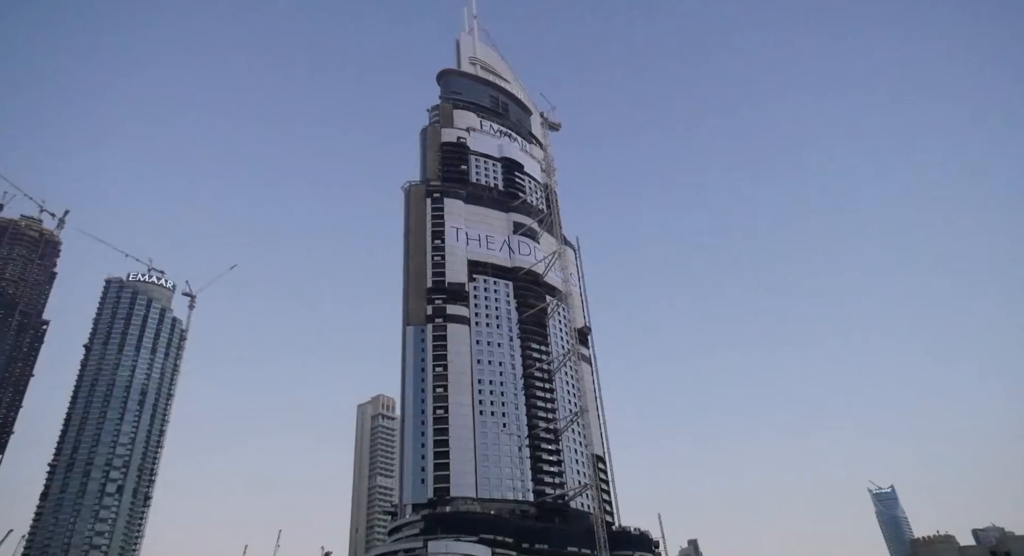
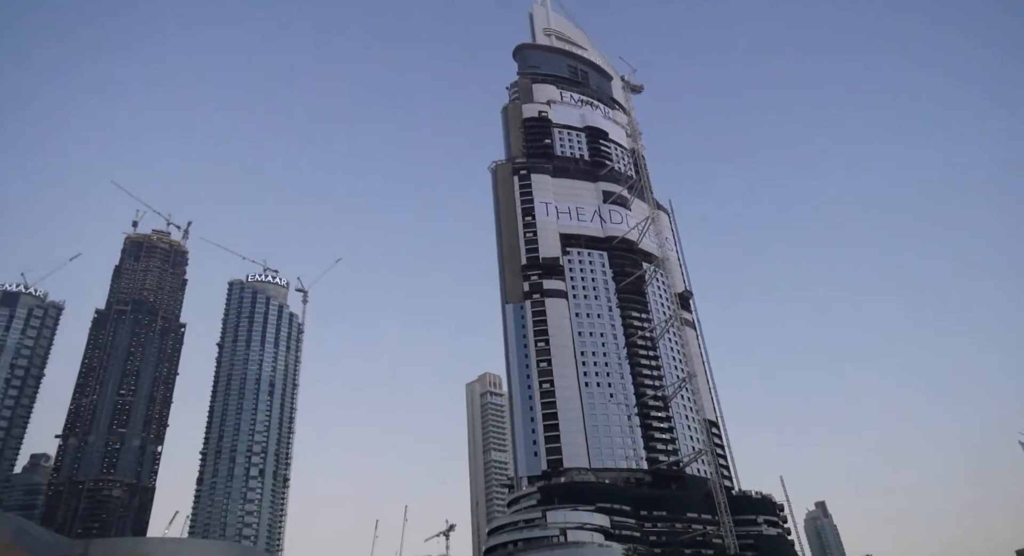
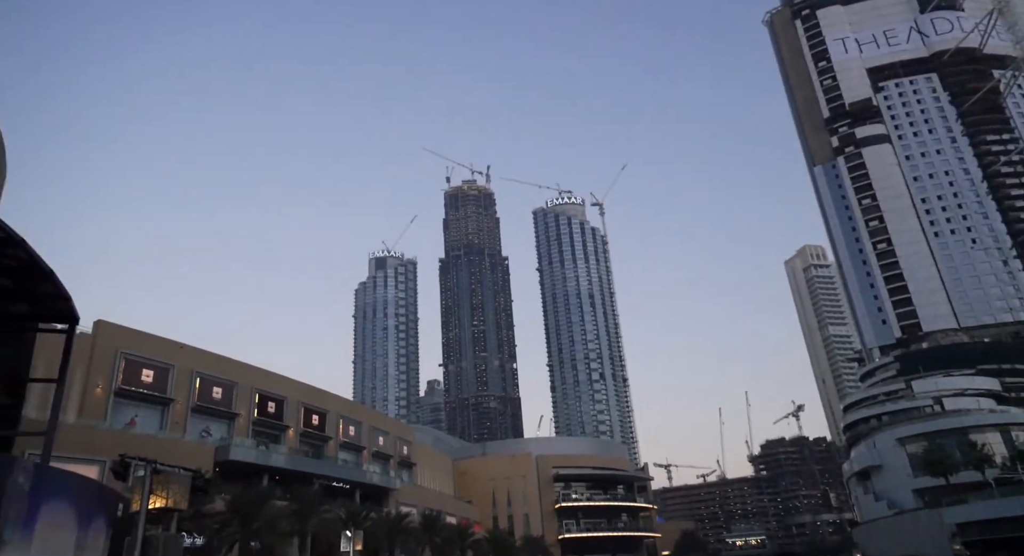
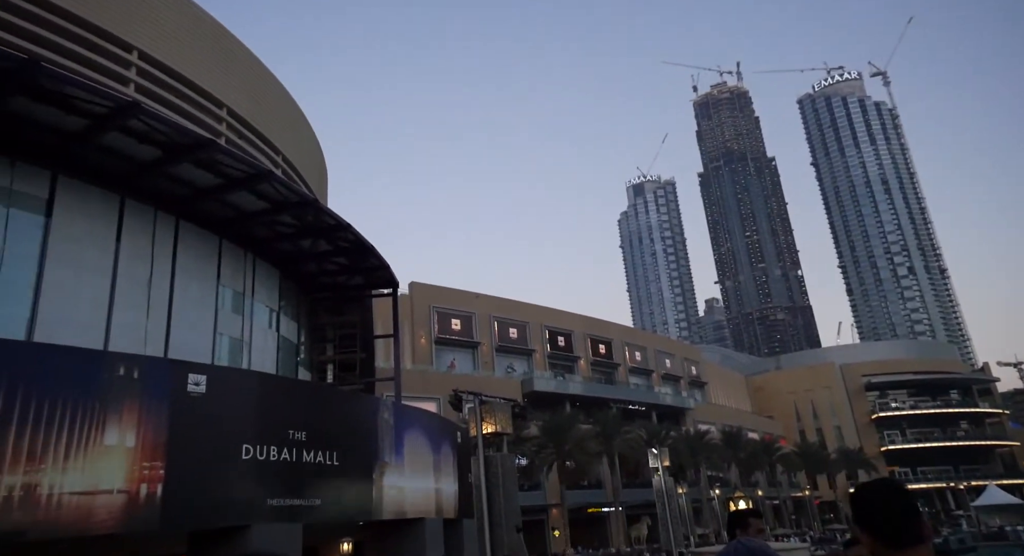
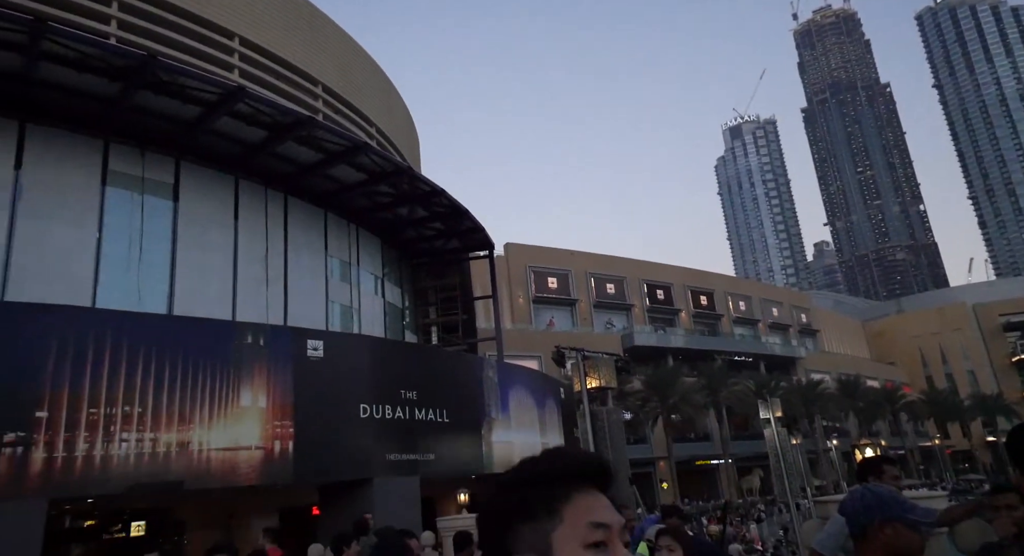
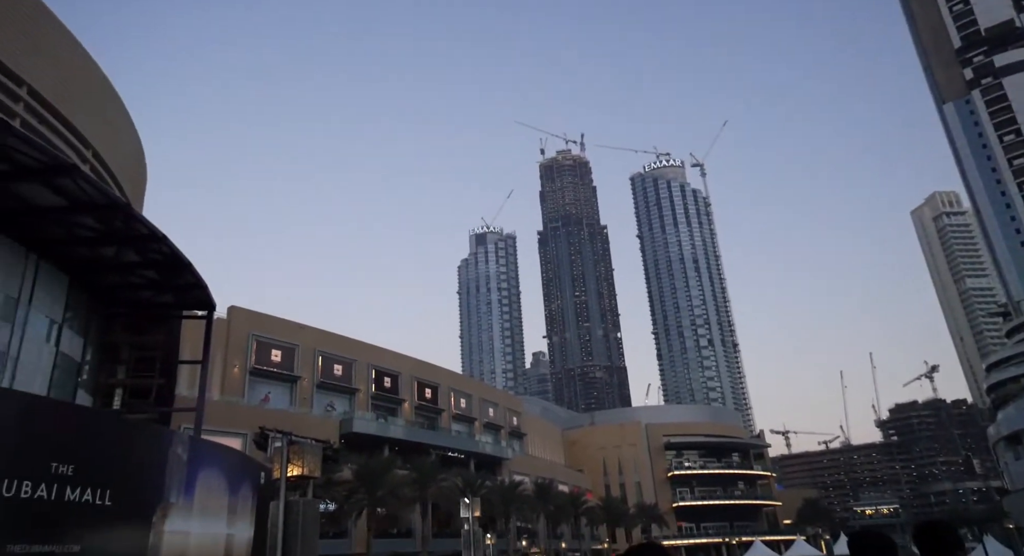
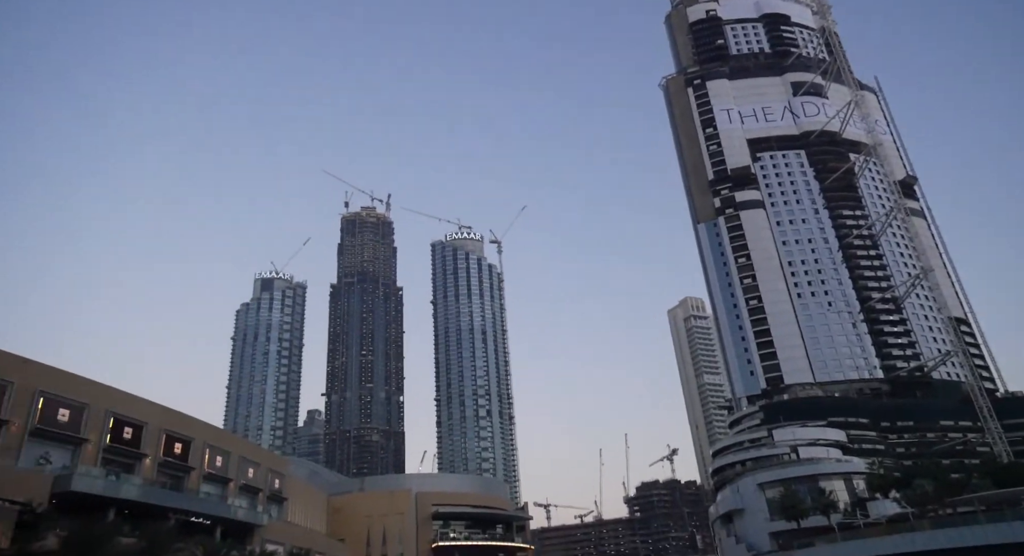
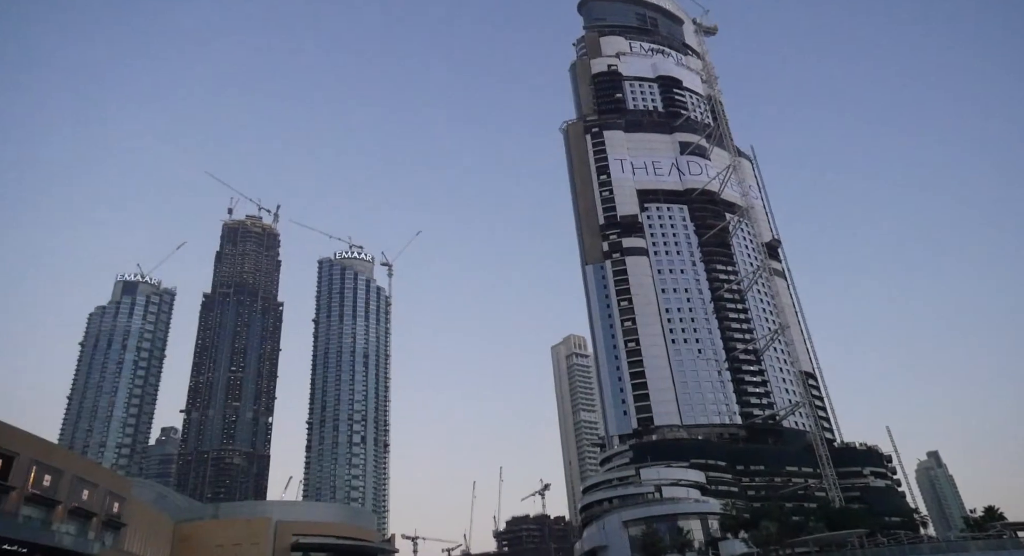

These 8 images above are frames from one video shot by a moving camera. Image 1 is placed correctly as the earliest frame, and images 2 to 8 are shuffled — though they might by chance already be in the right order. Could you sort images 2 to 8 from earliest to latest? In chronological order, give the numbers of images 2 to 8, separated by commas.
2, 8, 7, 3, 6, 4, 5
